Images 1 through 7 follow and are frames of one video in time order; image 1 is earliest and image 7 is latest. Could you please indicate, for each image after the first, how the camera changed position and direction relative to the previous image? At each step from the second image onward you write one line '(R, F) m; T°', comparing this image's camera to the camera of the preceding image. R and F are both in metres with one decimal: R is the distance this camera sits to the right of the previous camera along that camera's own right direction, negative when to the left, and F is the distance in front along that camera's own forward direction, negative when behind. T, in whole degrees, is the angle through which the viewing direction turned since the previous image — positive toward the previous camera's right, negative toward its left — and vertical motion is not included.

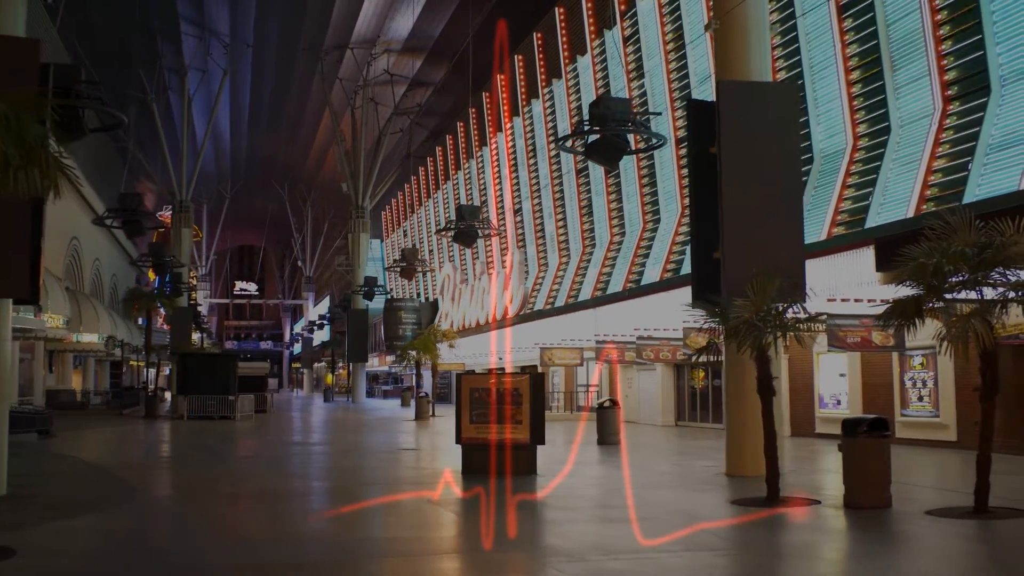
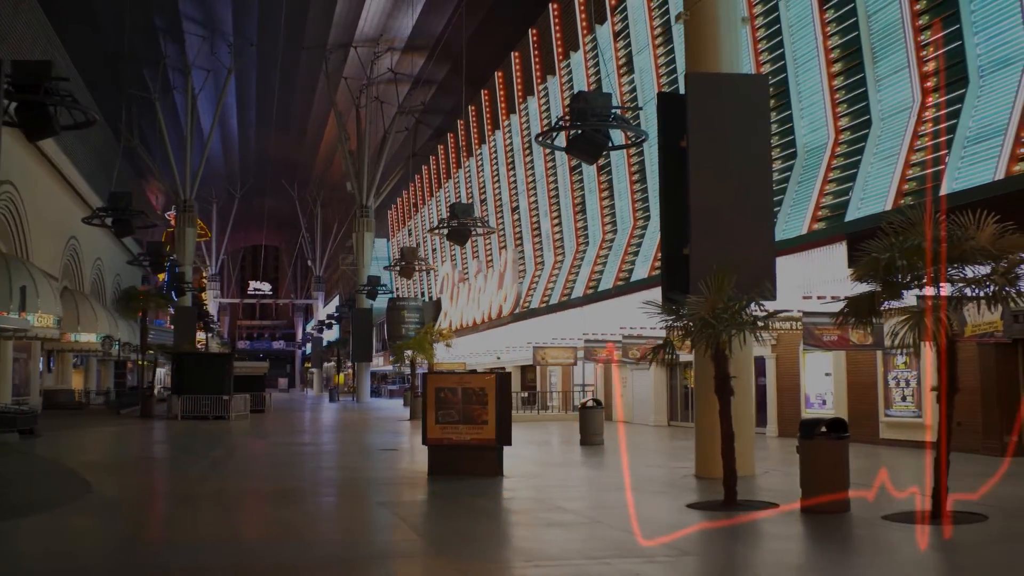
(+0.9, +0.3) m; -1°
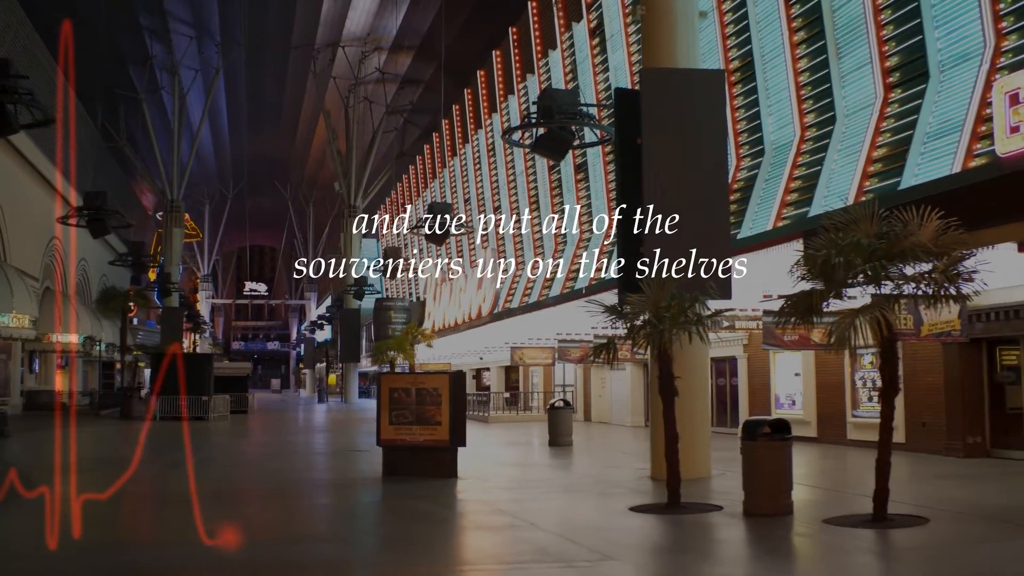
(+0.8, +0.2) m; 0°
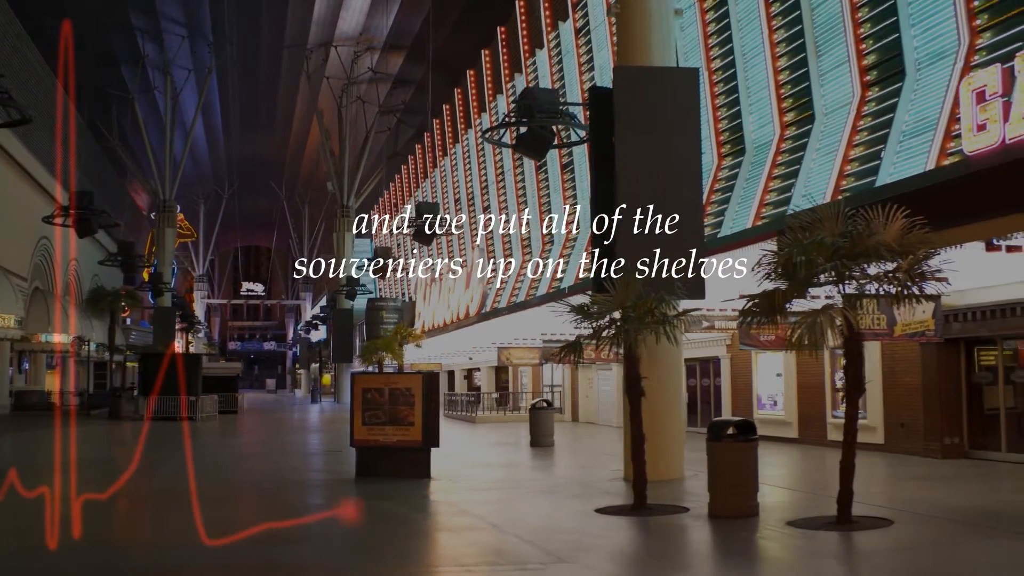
(+0.4, +0.1) m; 0°
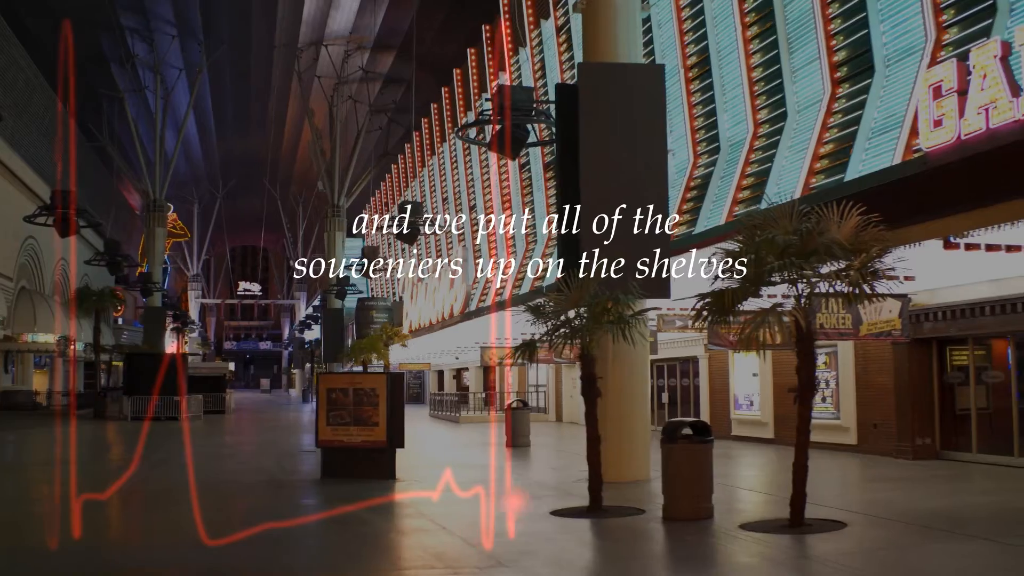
(+0.6, +0.2) m; 0°
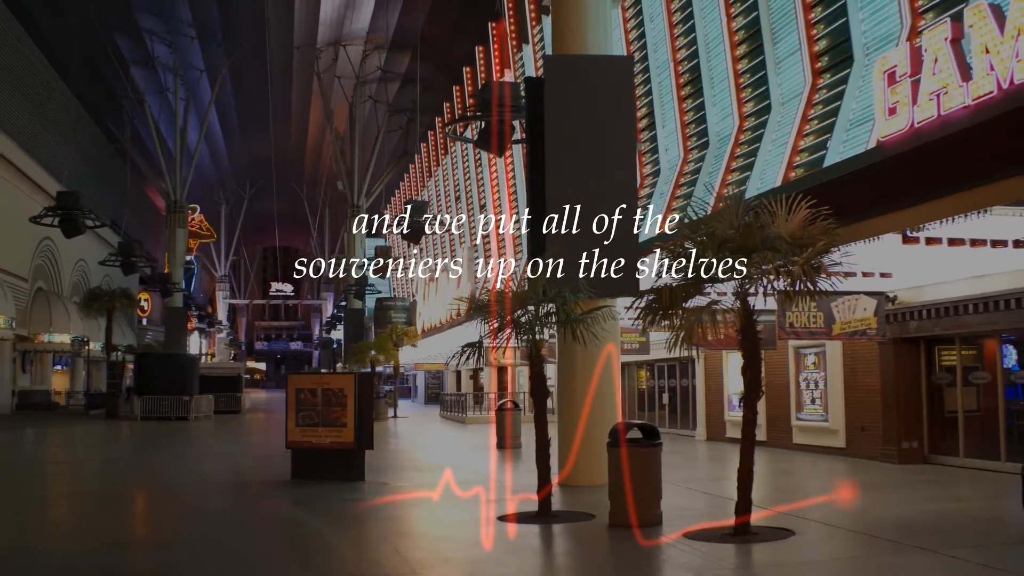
(+1.1, +0.4) m; -2°
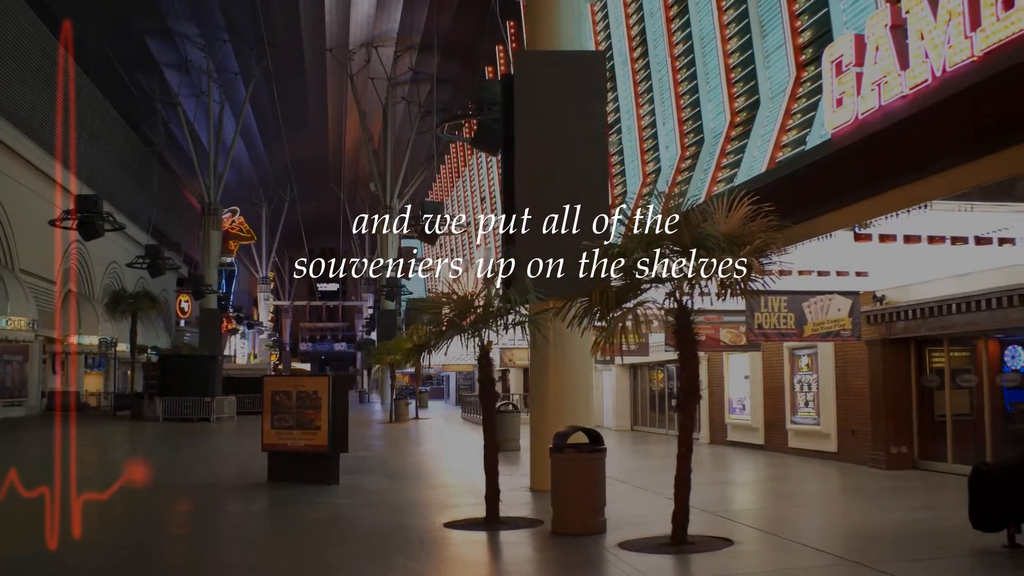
(+1.2, +0.3) m; -3°
